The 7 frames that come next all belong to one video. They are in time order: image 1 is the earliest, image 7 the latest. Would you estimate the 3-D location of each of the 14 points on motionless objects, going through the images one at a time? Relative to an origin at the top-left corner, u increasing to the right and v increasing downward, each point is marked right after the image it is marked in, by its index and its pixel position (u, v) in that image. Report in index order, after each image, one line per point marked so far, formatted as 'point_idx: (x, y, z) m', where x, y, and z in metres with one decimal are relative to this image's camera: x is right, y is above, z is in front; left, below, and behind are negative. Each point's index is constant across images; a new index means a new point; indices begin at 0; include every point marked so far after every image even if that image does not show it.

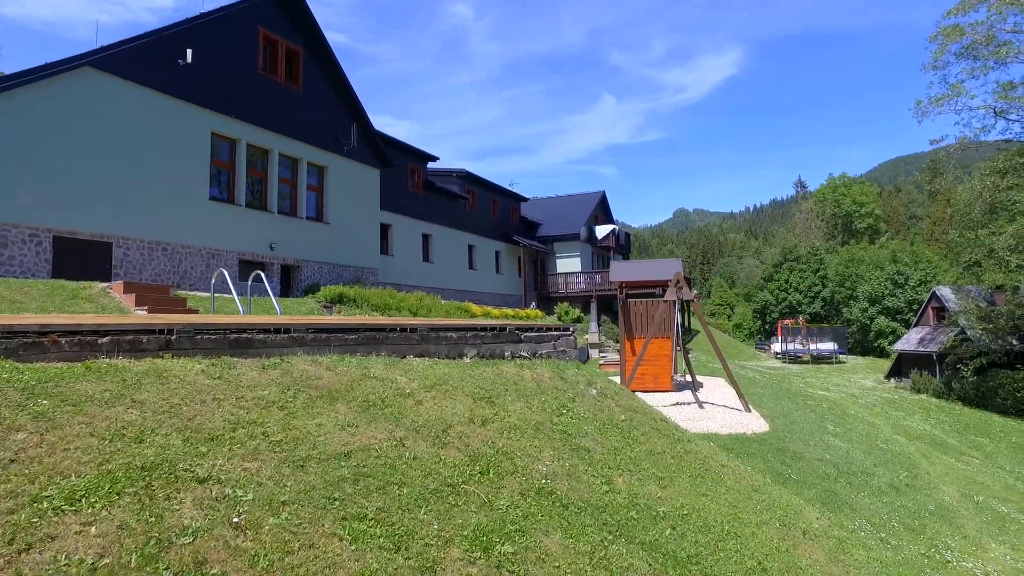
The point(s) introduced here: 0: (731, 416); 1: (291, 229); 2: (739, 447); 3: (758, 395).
0: (+4.0, -2.5, +11.9) m
1: (-6.2, +1.6, +17.9) m
2: (+3.3, -2.4, +9.5) m
3: (+6.3, -2.7, +16.6) m
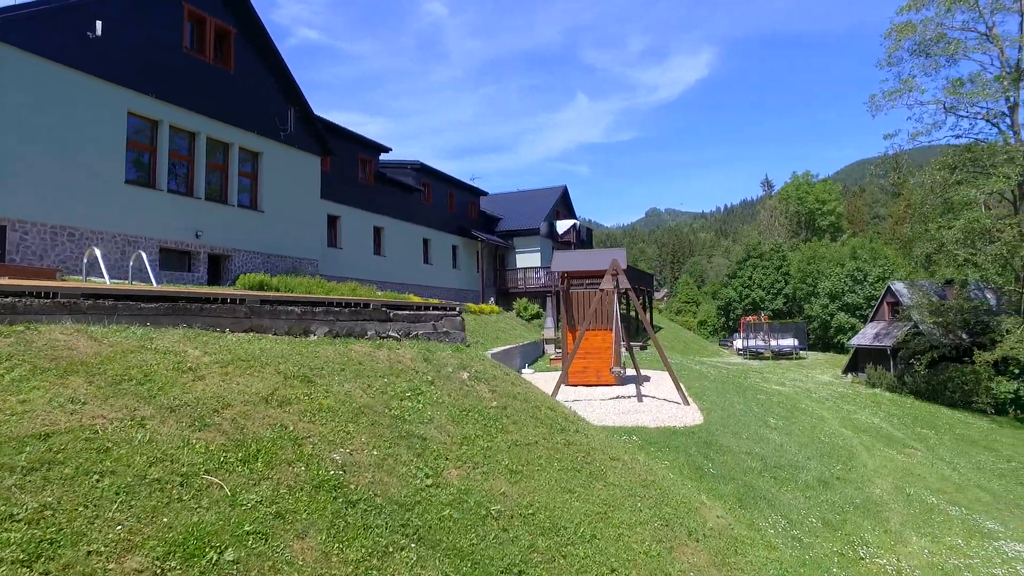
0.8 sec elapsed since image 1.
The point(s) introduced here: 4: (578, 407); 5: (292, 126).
0: (+2.7, -2.3, +11.4) m
1: (-7.8, +1.9, +17.0) m
2: (+2.0, -2.1, +8.9) m
3: (+4.8, -2.5, +16.1) m
4: (+1.2, -2.3, +12.1) m
5: (-6.7, +4.9, +19.4) m
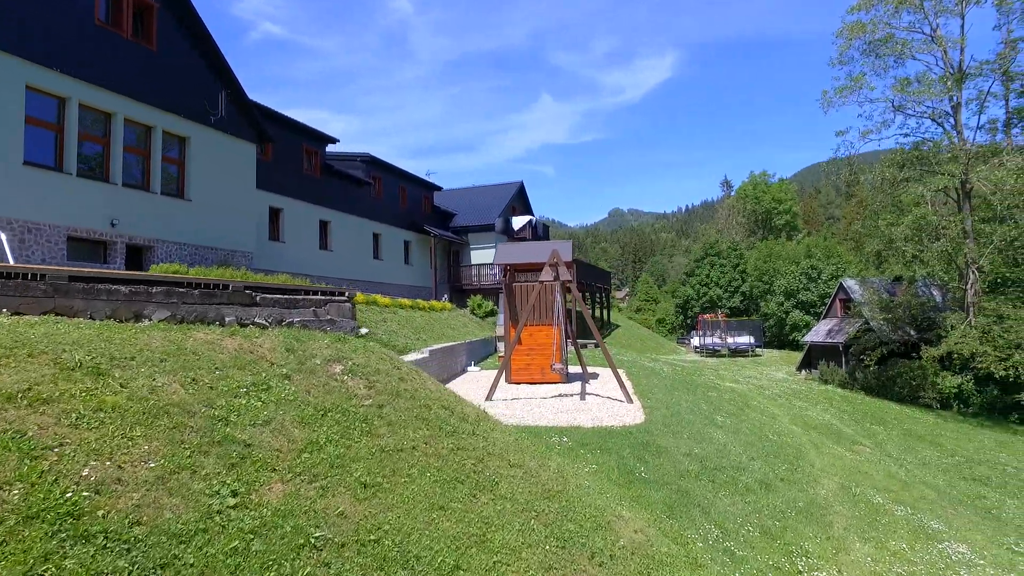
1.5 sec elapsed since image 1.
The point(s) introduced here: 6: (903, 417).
0: (+1.5, -2.1, +10.7) m
1: (-9.2, +2.1, +15.8) m
2: (+0.9, -2.0, +8.2) m
3: (+3.4, -2.3, +15.6) m
4: (0.0, -2.2, +11.3) m
5: (-8.3, +5.1, +18.2) m
6: (+12.0, -4.0, +19.5) m
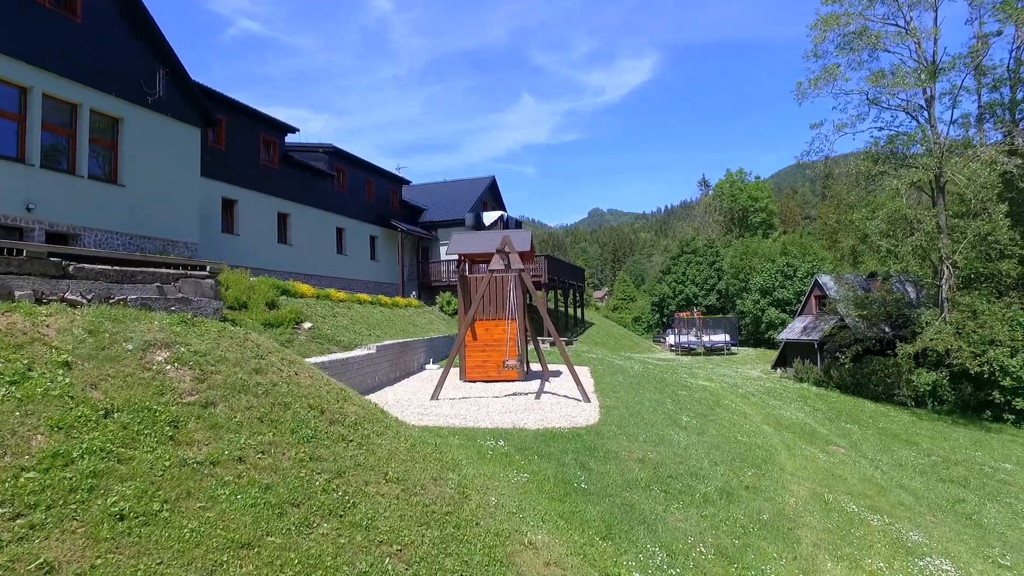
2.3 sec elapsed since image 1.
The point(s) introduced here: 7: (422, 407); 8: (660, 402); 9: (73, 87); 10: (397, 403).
0: (+0.6, -1.9, +9.8) m
1: (-10.3, +2.3, +14.5) m
2: (+0.1, -1.8, +7.2) m
3: (+2.3, -2.1, +14.7) m
4: (-0.9, -2.0, +10.3) m
5: (-9.4, +5.3, +16.9) m
6: (+10.9, -3.8, +18.8) m
7: (-1.5, -2.0, +10.4) m
8: (+2.9, -2.3, +12.5) m
9: (-10.1, +4.6, +14.6) m
10: (-2.0, -2.0, +10.8) m
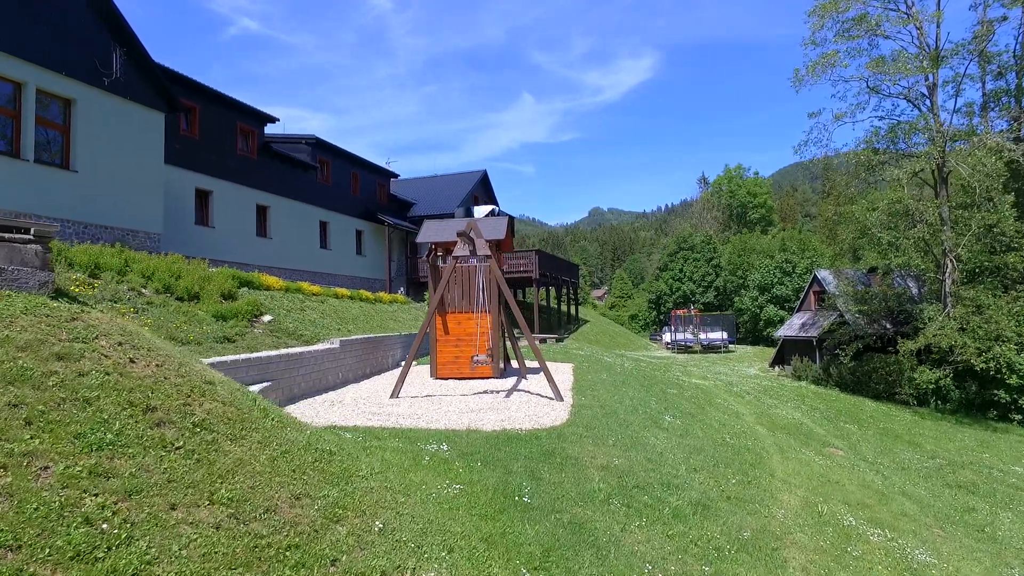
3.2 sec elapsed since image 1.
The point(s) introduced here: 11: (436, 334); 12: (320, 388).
0: (+0.1, -1.7, +8.9) m
1: (-10.8, +2.4, +13.6) m
2: (-0.4, -1.6, +6.3) m
3: (+1.8, -1.9, +13.7) m
4: (-1.5, -1.8, +9.4) m
5: (-9.9, +5.5, +16.0) m
6: (+10.4, -3.6, +17.9) m
7: (-2.0, -1.8, +9.5) m
8: (+2.4, -2.1, +11.5) m
9: (-10.6, +4.8, +13.7) m
10: (-2.5, -1.8, +9.9) m
11: (-1.6, -1.0, +13.2) m
12: (-3.5, -1.8, +11.4) m
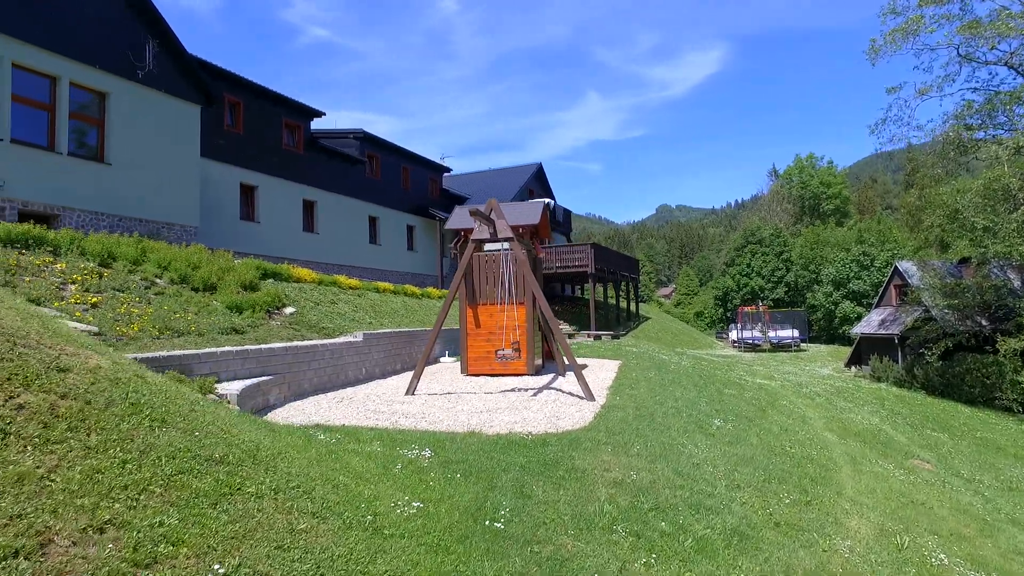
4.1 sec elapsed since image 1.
0: (+0.3, -1.5, +7.8) m
1: (-10.0, +2.6, +13.6) m
2: (-0.4, -1.4, +5.3) m
3: (+2.5, -1.7, +12.4) m
4: (-1.2, -1.6, +8.5) m
5: (-8.9, +5.6, +15.9) m
6: (+11.5, -3.3, +15.7) m
7: (-1.7, -1.6, +8.6) m
8: (+2.9, -1.9, +10.2) m
9: (-9.9, +5.0, +13.7) m
10: (-2.1, -1.6, +9.1) m
11: (-0.9, -0.8, +12.2) m
12: (-3.0, -1.6, +10.7) m
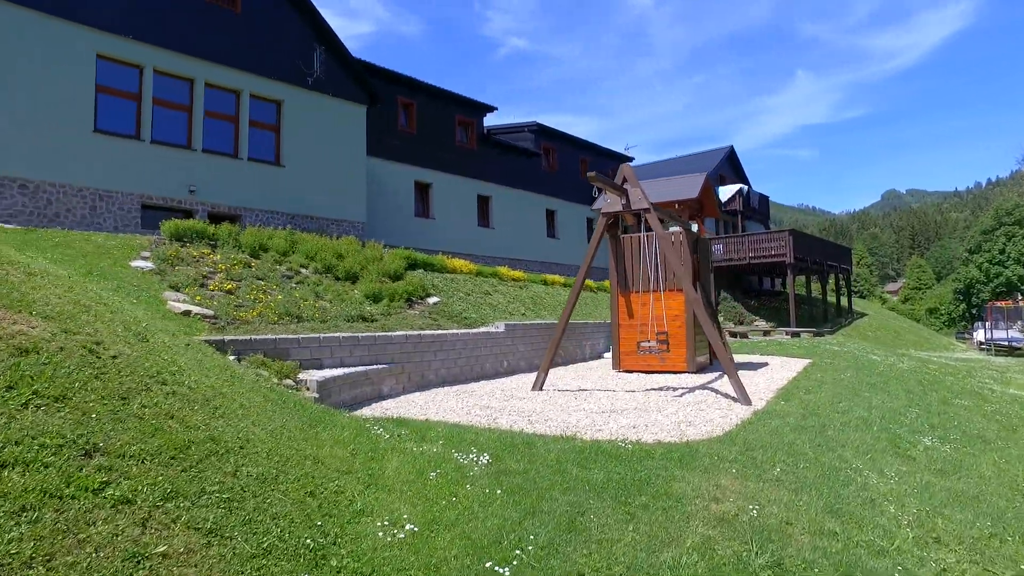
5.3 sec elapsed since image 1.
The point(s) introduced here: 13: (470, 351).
0: (+1.6, -1.3, +6.3) m
1: (-6.6, +2.7, +15.0) m
2: (+0.1, -1.1, +4.2) m
3: (+5.1, -1.4, +10.1) m
4: (+0.4, -1.3, +7.4) m
5: (-4.8, +5.8, +16.9) m
6: (+14.7, -2.9, +10.5) m
7: (-0.1, -1.4, +7.7) m
8: (+4.8, -1.6, +7.8) m
9: (-6.4, +5.1, +15.1) m
10: (-0.4, -1.4, +8.3) m
11: (+1.8, -0.5, +10.9) m
12: (-0.7, -1.4, +10.1) m
13: (-0.7, -1.0, +10.1) m
